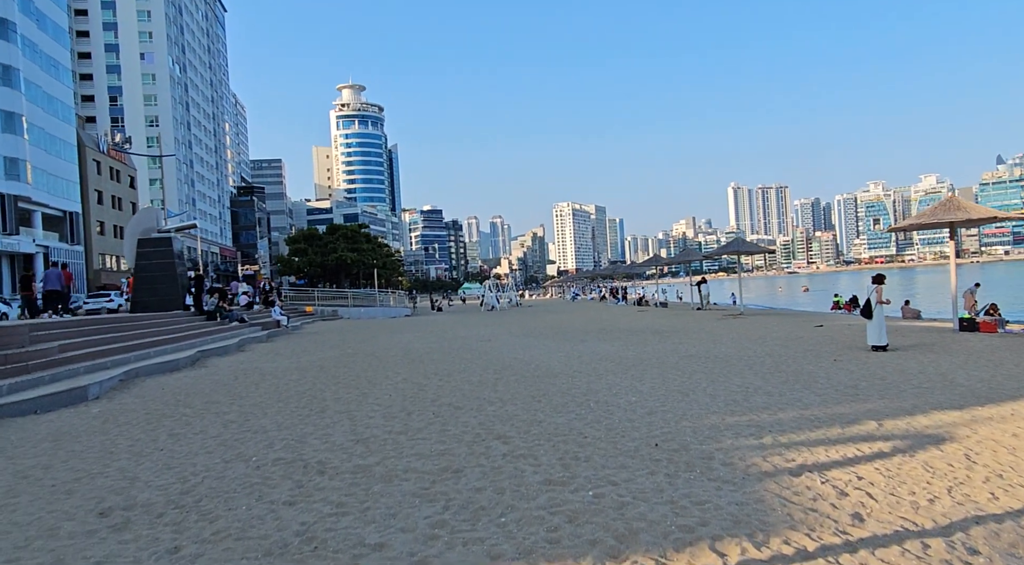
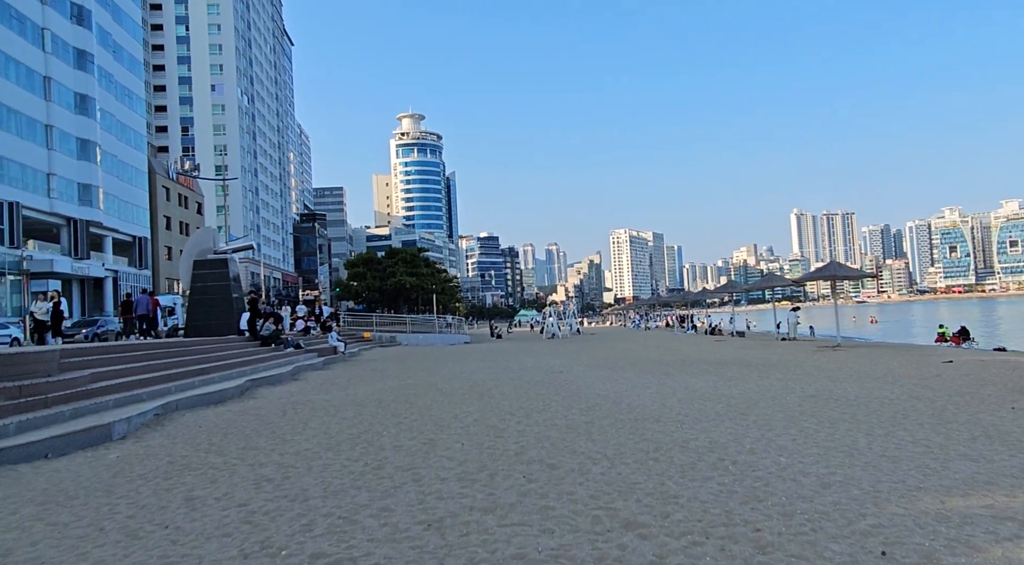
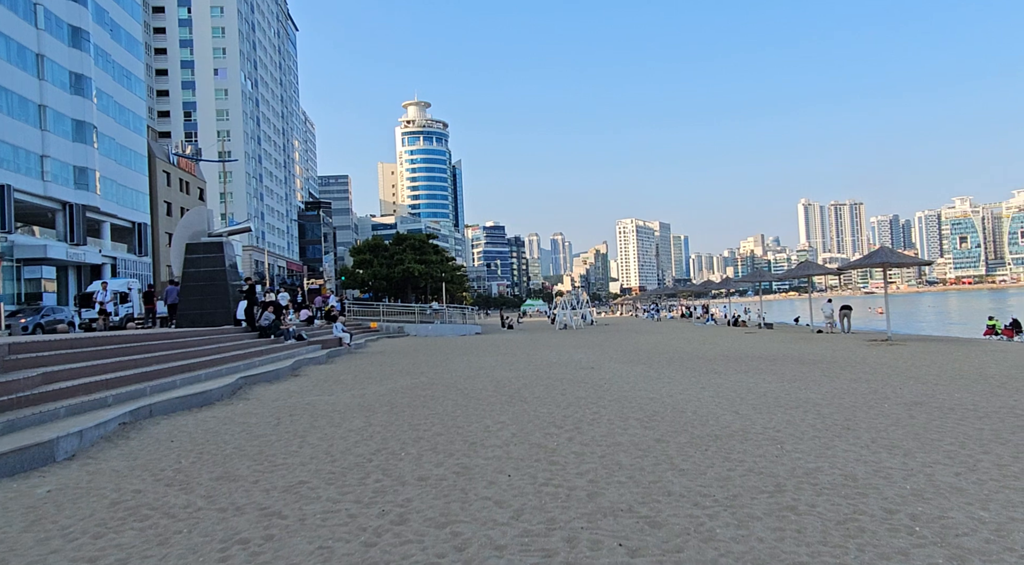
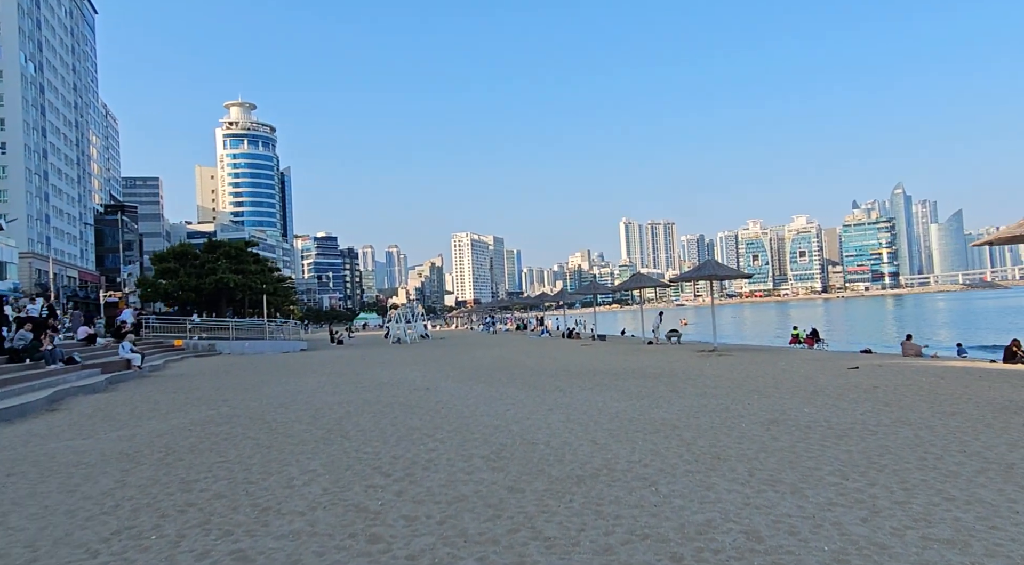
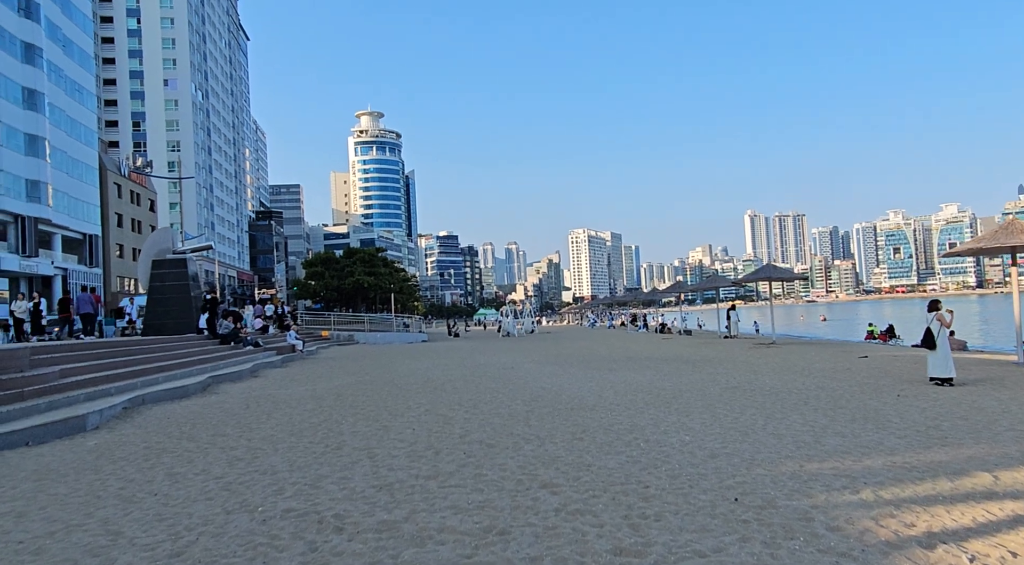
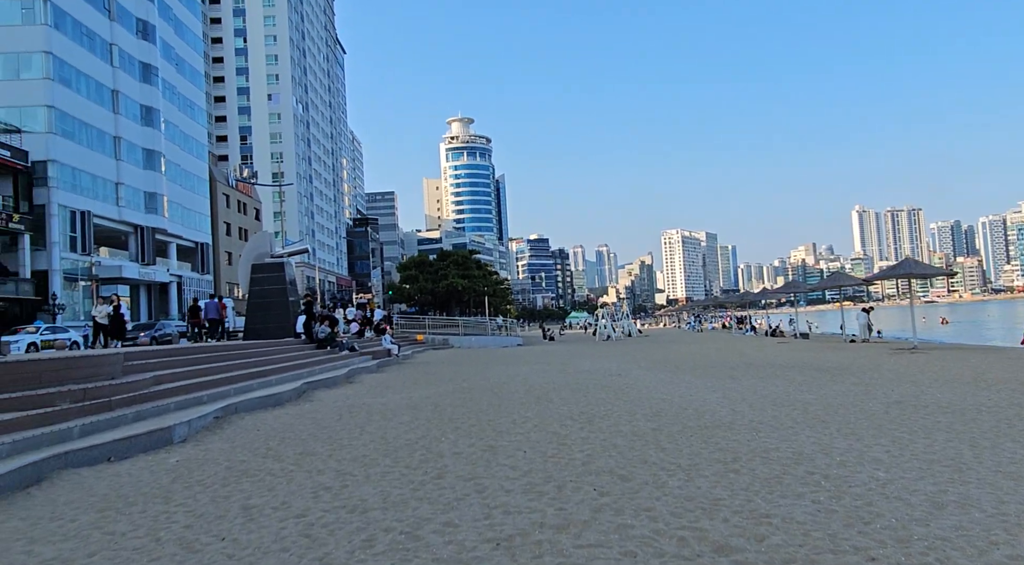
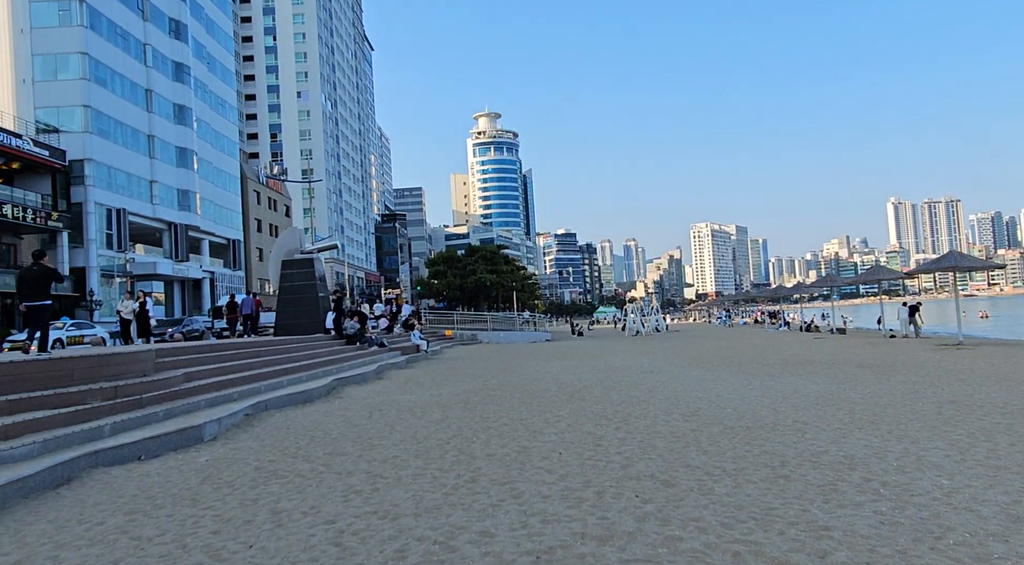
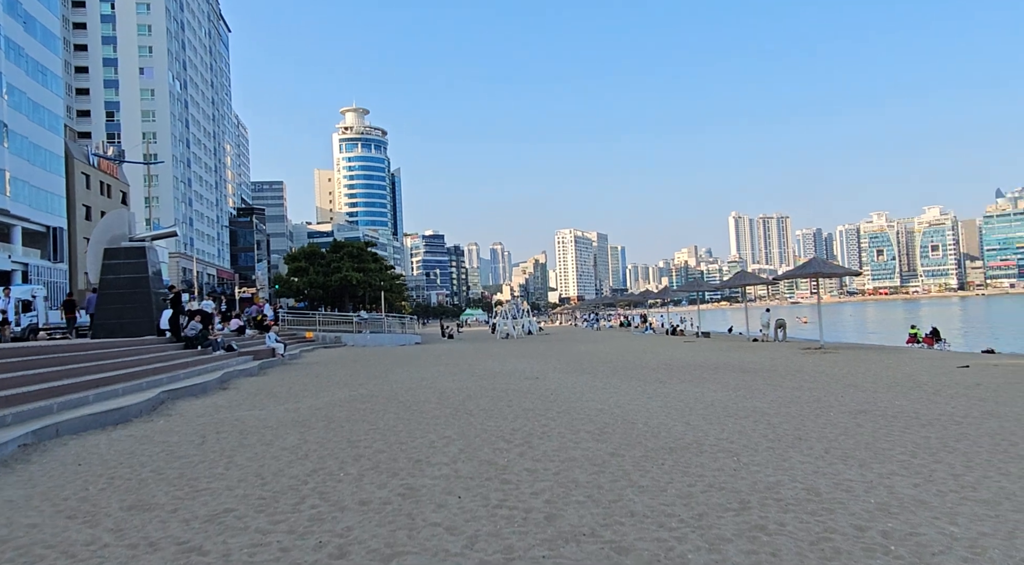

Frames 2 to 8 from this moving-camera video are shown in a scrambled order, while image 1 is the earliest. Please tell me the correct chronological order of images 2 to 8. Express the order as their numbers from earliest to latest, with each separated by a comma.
5, 2, 6, 7, 3, 8, 4
